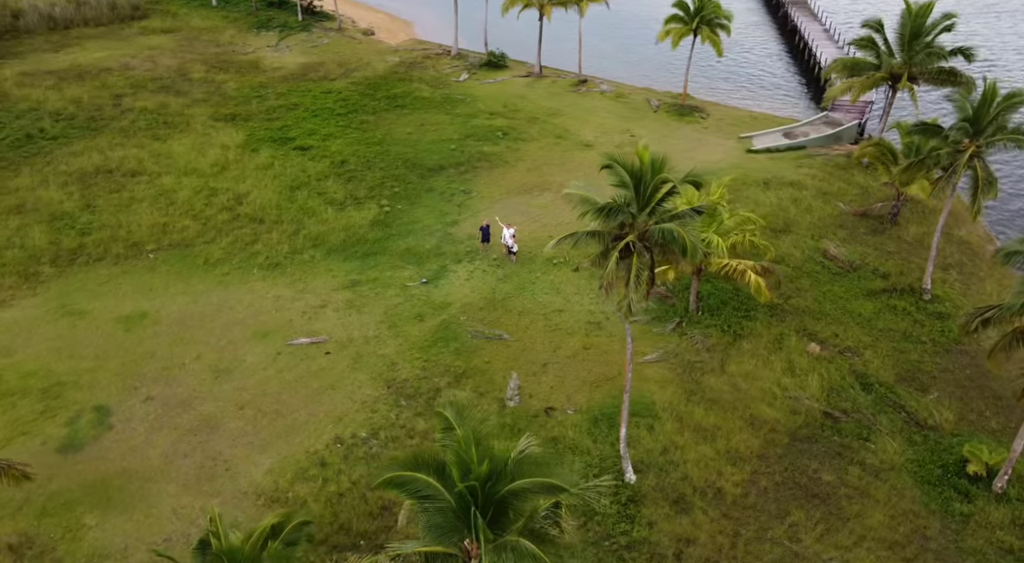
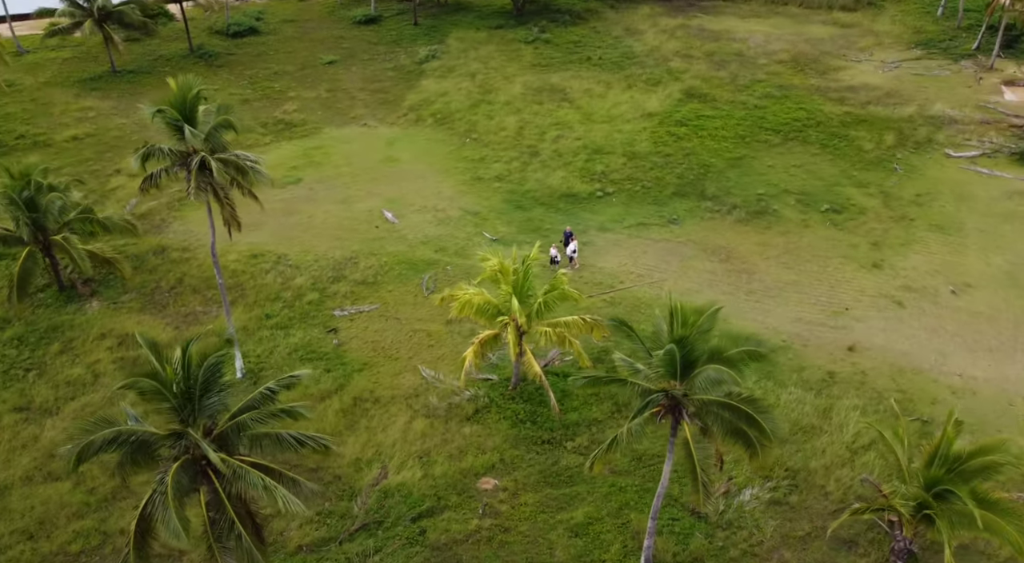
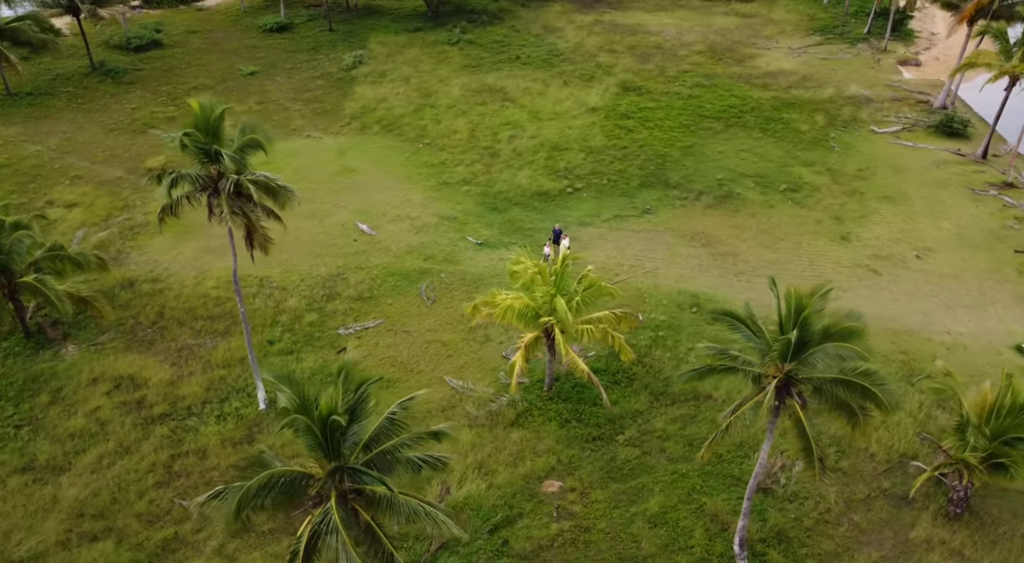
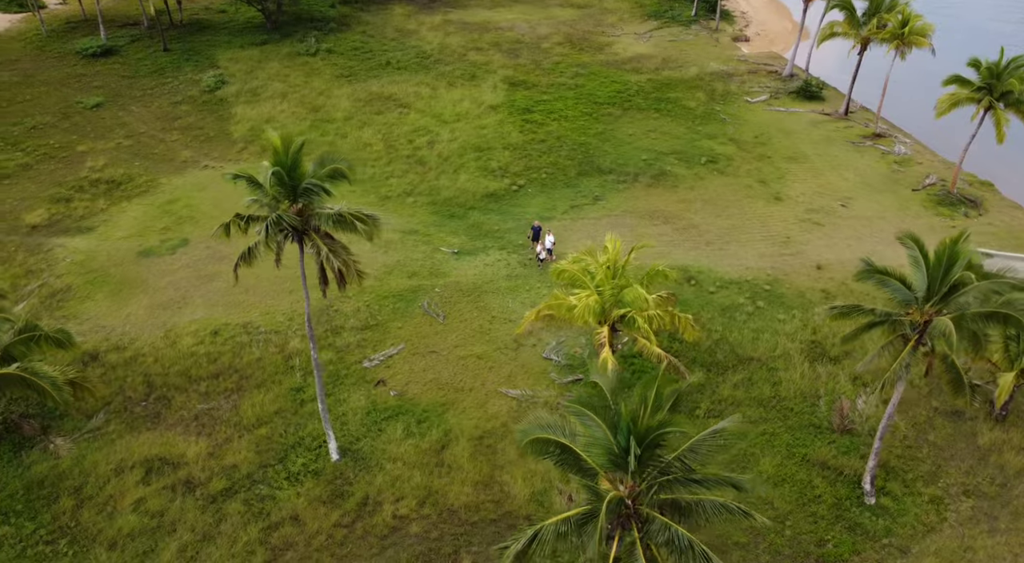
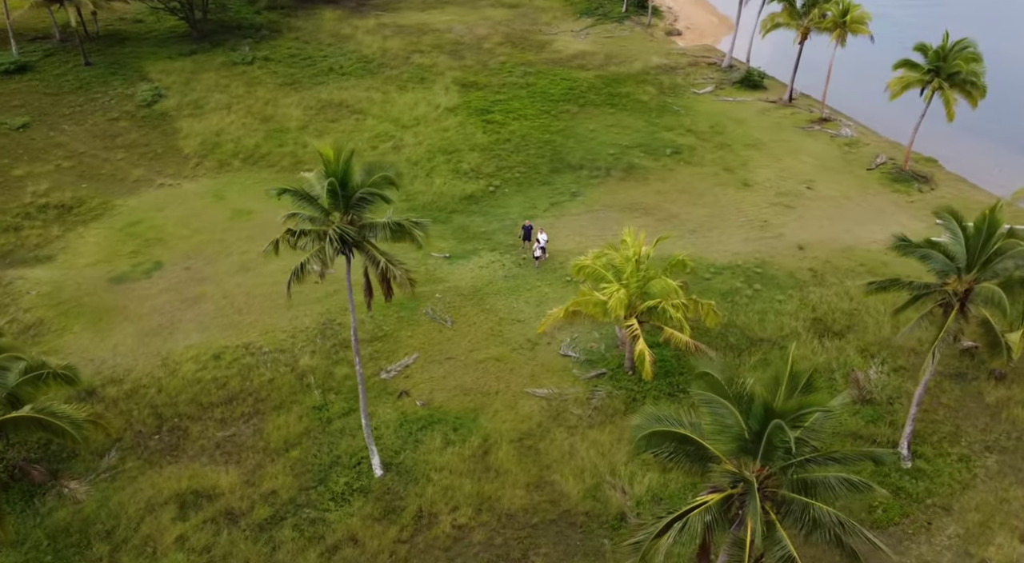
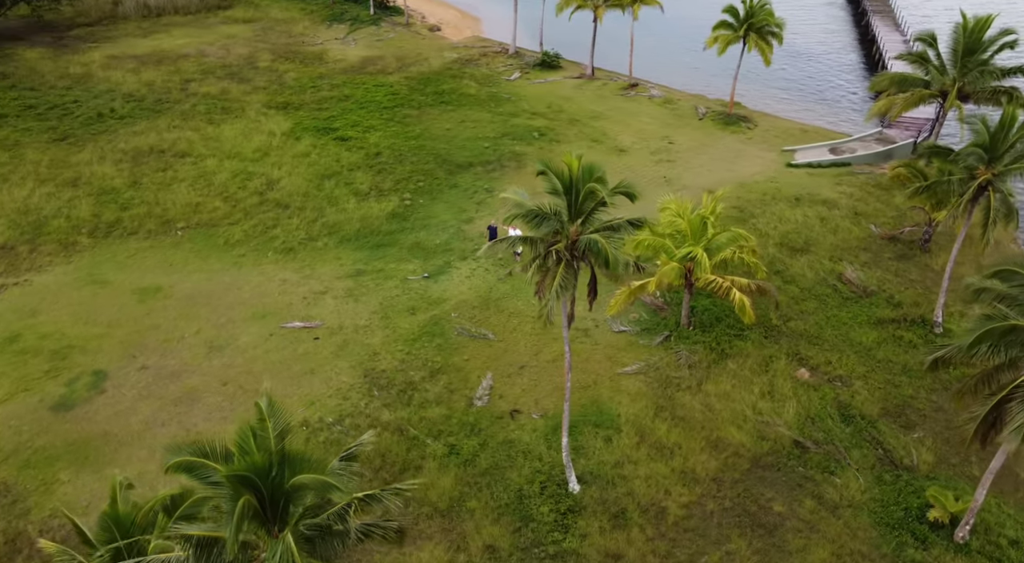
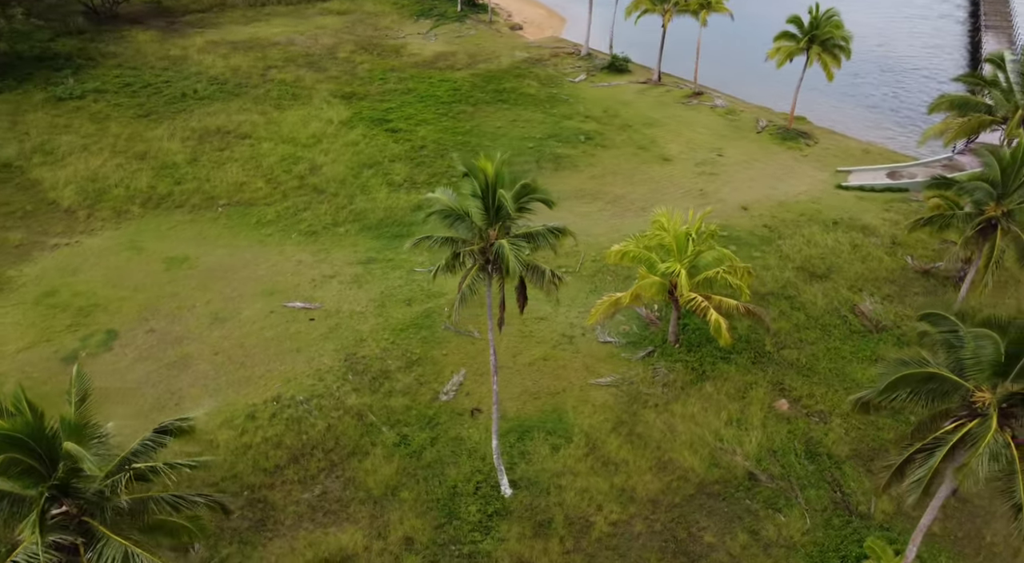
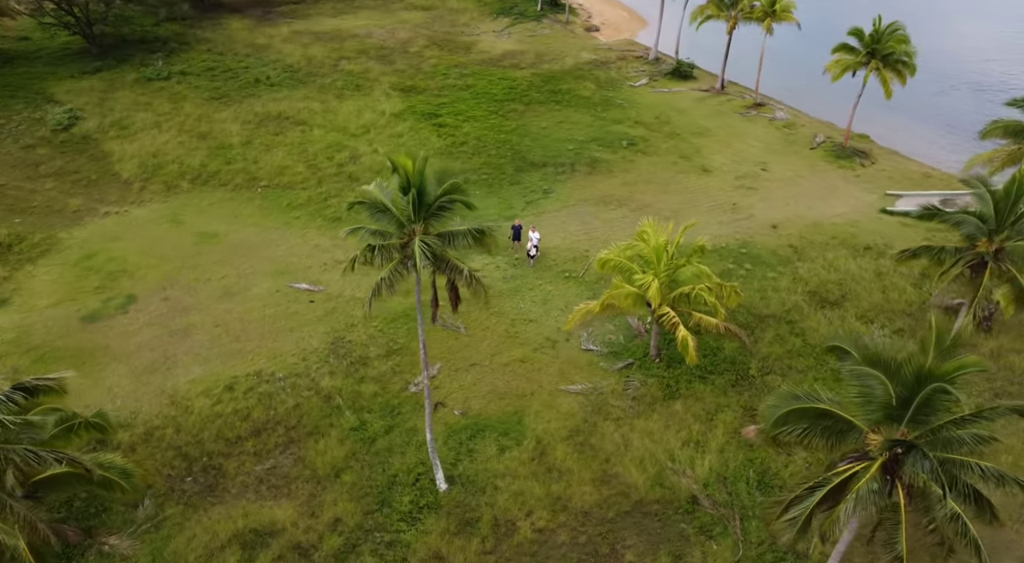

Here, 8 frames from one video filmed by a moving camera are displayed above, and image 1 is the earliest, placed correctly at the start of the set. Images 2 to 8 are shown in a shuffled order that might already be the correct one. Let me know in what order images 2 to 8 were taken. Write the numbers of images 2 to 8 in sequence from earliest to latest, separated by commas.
6, 7, 8, 5, 4, 3, 2
